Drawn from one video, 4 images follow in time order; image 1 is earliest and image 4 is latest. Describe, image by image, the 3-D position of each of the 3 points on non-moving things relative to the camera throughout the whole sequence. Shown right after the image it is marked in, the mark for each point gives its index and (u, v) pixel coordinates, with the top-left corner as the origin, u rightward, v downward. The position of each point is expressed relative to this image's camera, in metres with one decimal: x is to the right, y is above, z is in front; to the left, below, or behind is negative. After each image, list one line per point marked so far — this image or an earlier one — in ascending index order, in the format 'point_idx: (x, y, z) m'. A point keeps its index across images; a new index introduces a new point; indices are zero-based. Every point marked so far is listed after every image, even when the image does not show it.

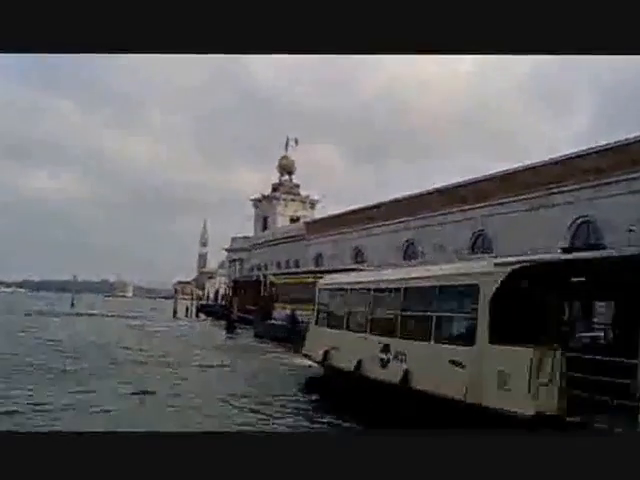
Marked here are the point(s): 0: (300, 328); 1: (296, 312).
0: (-0.2, -1.2, +7.4) m
1: (-0.2, -1.0, +7.4) m
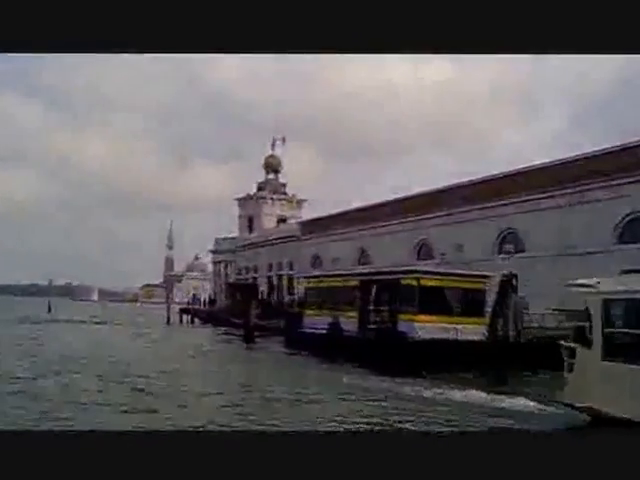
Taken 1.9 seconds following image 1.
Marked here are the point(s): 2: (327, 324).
0: (+0.3, -1.1, +6.6) m
1: (+0.3, -1.0, +6.6) m
2: (+0.1, -1.0, +6.6) m
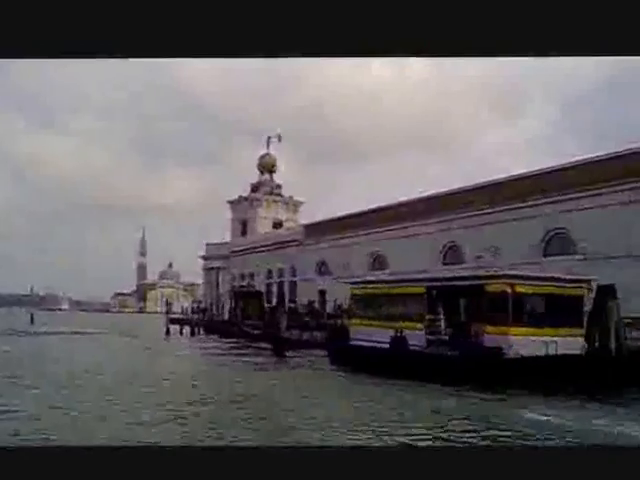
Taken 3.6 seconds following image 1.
0: (+0.9, -1.1, +5.7) m
1: (+0.8, -1.0, +5.7) m
2: (+0.7, -1.0, +5.7) m
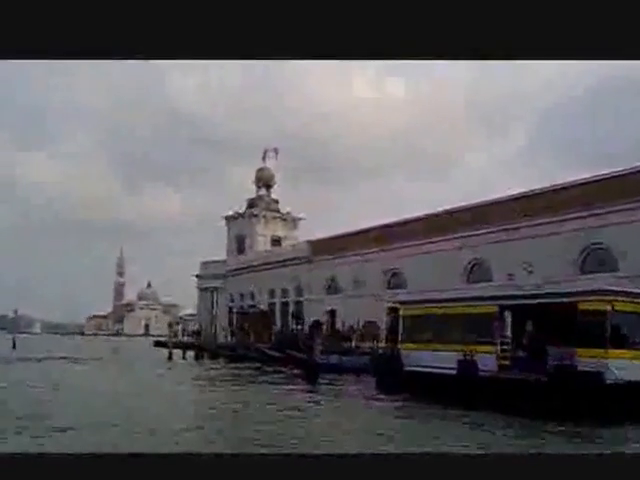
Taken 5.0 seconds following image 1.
0: (+1.4, -1.3, +5.1) m
1: (+1.3, -1.1, +5.2) m
2: (+1.2, -1.1, +5.2) m
